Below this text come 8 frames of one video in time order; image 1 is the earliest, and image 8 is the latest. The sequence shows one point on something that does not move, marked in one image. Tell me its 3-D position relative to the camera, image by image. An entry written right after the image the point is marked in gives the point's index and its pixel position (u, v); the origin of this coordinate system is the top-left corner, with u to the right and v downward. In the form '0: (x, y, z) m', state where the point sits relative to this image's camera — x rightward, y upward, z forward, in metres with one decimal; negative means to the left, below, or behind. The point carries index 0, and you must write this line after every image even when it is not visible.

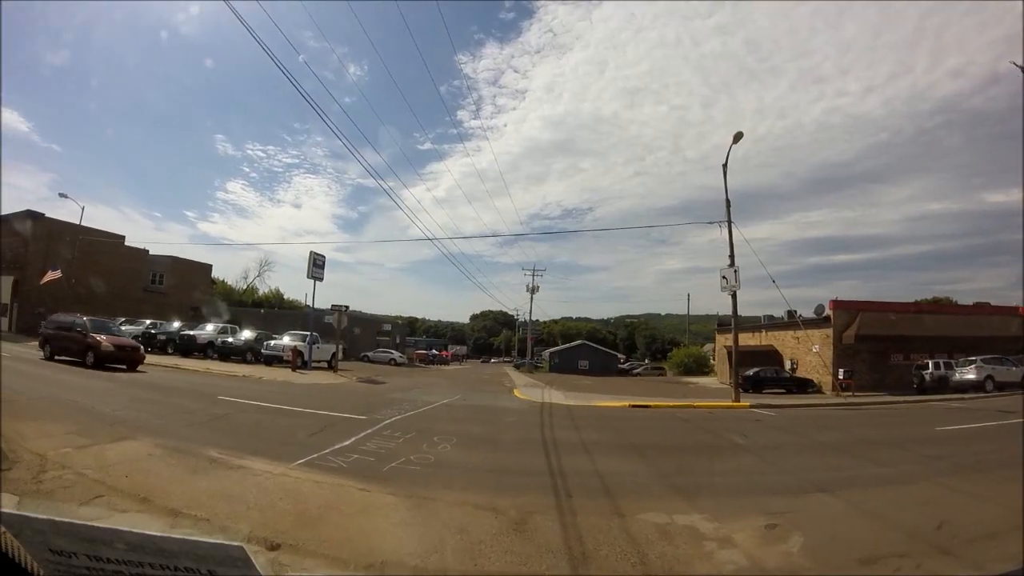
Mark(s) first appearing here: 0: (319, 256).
0: (-5.3, +0.9, +15.5) m
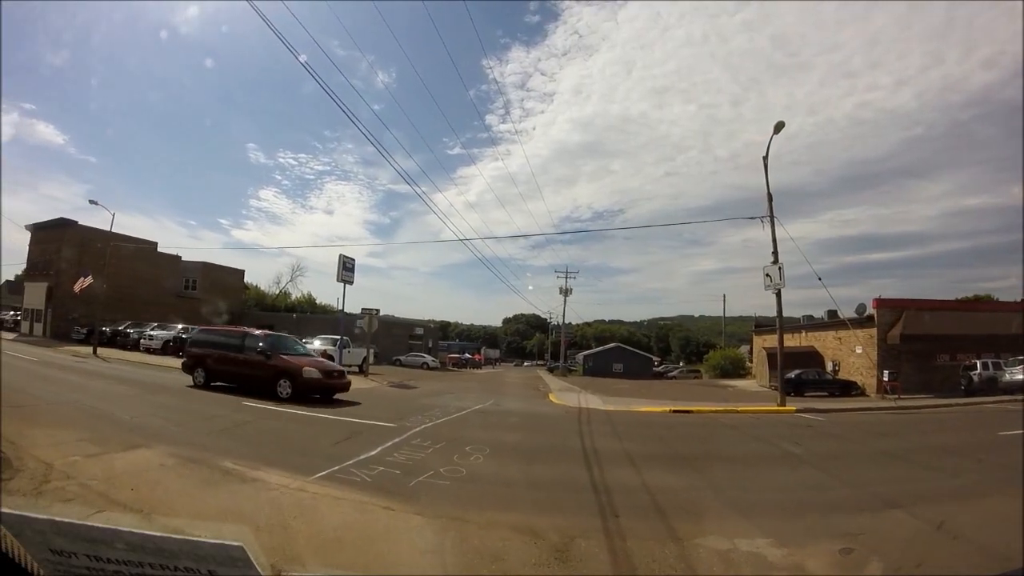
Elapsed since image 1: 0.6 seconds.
0: (-4.4, +0.8, +15.3) m
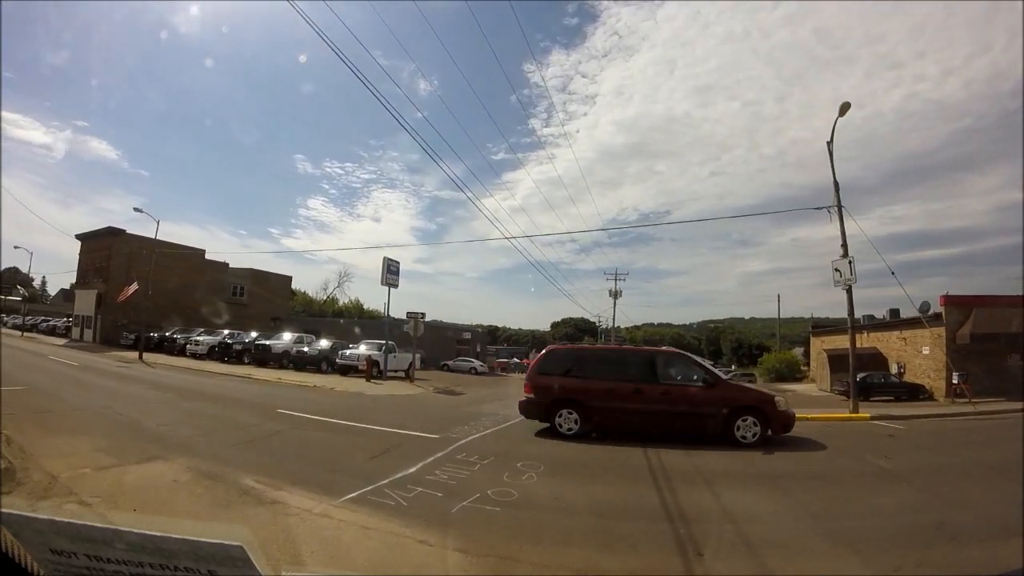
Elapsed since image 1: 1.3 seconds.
0: (-3.2, +0.7, +15.0) m
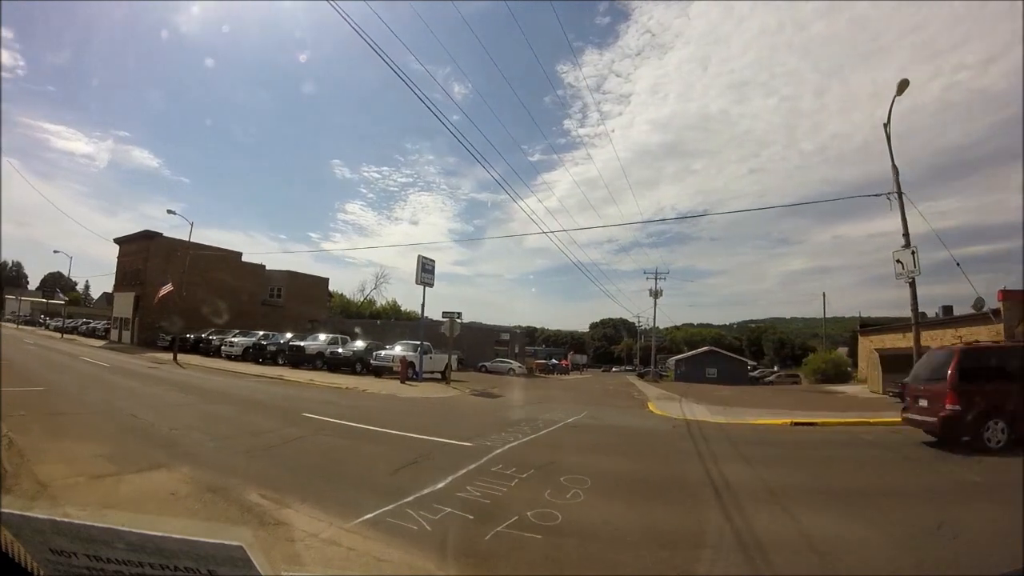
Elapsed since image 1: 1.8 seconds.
0: (-2.3, +0.7, +14.6) m
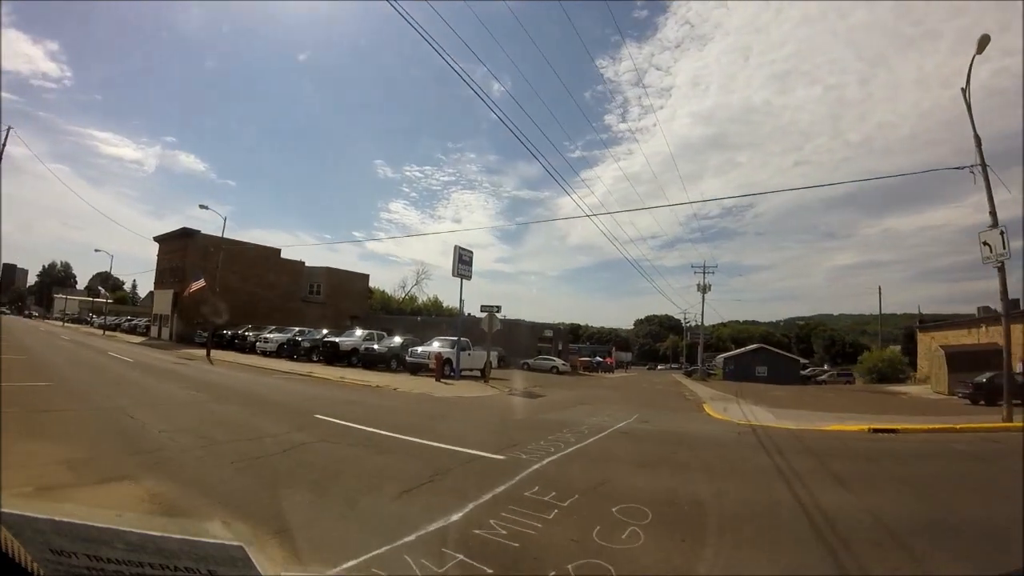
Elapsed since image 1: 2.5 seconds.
0: (-1.3, +0.9, +13.9) m
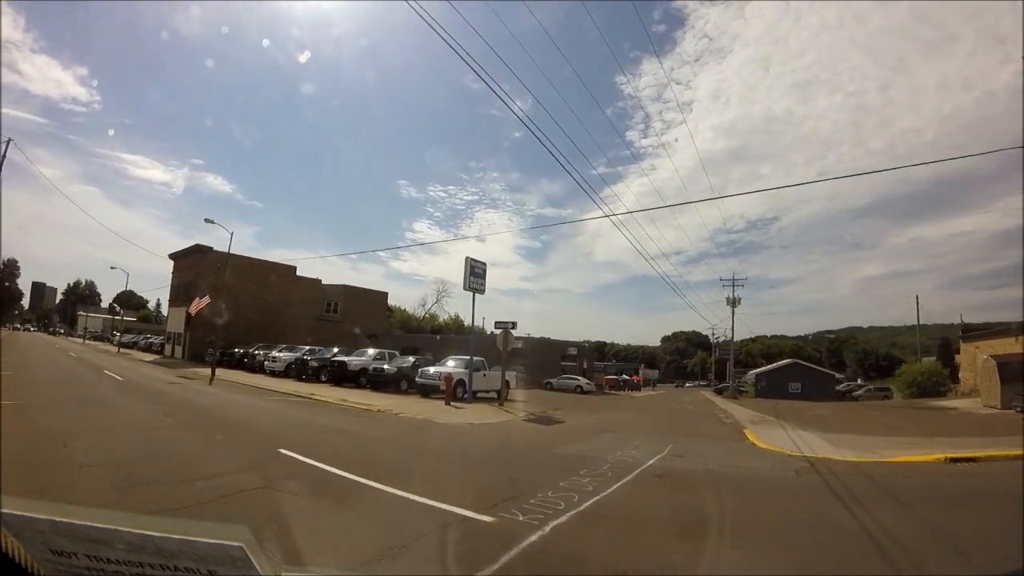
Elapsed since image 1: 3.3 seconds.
0: (-0.9, +0.5, +13.1) m
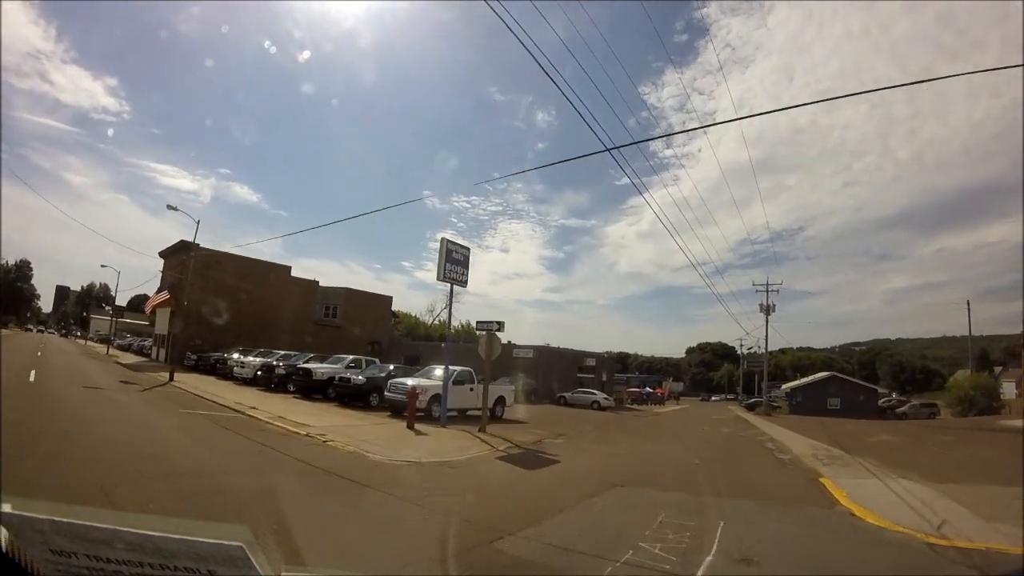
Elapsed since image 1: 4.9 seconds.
0: (-1.0, +0.7, +10.7) m
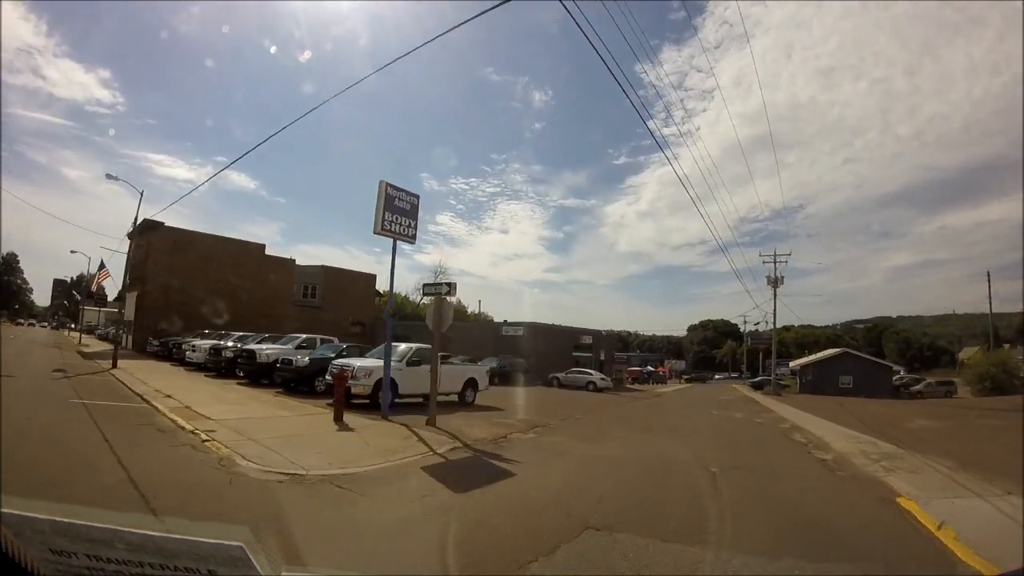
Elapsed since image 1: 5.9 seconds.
0: (-1.5, +1.3, +8.8) m
